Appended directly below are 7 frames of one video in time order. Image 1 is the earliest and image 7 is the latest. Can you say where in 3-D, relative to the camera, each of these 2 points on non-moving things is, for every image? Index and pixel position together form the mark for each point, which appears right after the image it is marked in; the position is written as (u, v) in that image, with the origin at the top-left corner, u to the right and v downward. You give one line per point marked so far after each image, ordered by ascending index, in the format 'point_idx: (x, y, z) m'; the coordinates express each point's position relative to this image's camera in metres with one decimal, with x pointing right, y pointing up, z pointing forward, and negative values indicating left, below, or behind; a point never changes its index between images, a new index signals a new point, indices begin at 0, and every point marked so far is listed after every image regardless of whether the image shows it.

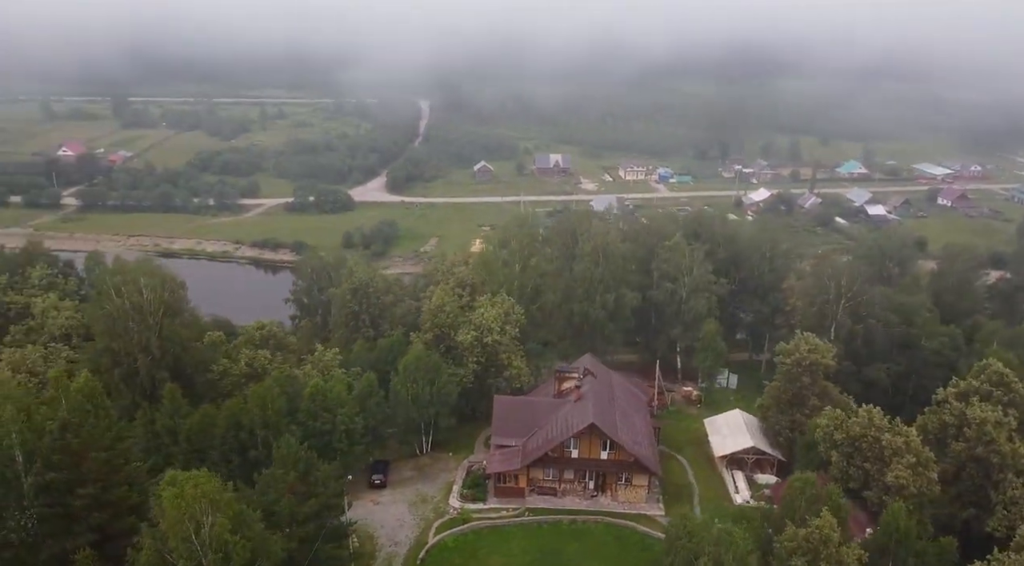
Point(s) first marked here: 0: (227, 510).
0: (-5.6, -4.4, +15.5) m
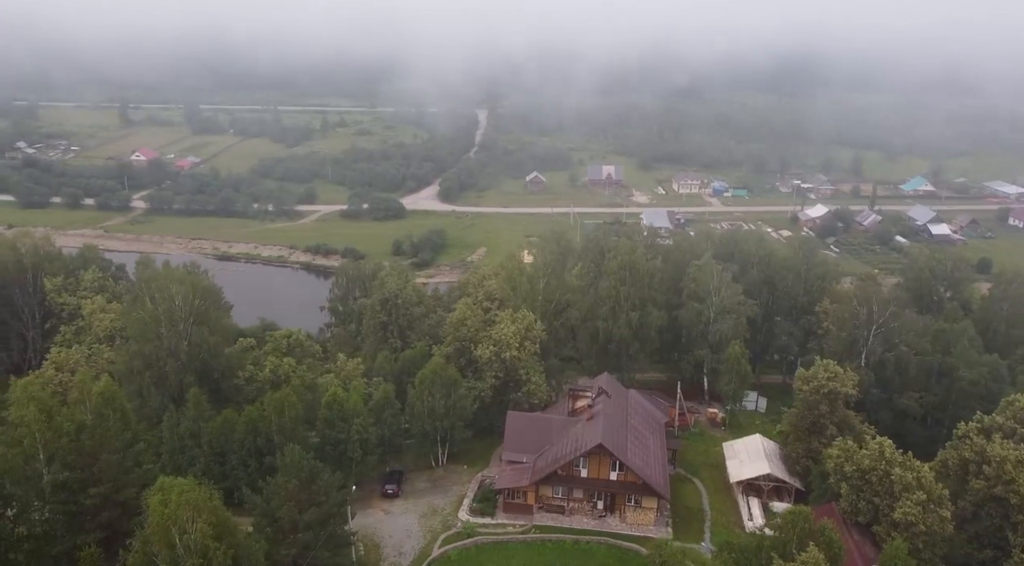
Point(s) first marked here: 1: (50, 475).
0: (-6.2, -4.8, +16.3) m
1: (-11.4, -4.8, +20.0) m
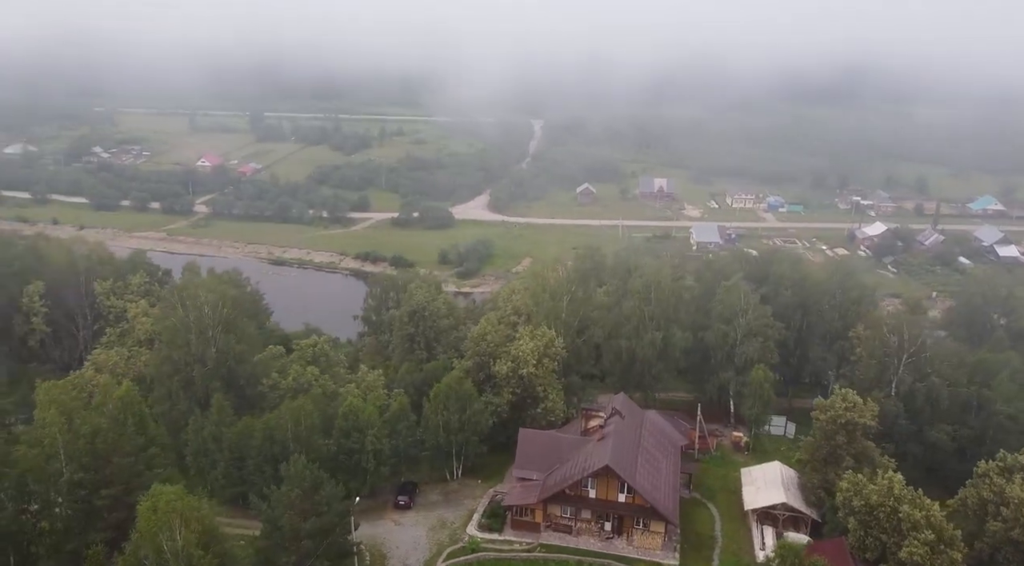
0: (-6.7, -5.1, +17.0) m
1: (-11.6, -5.0, +21.1) m
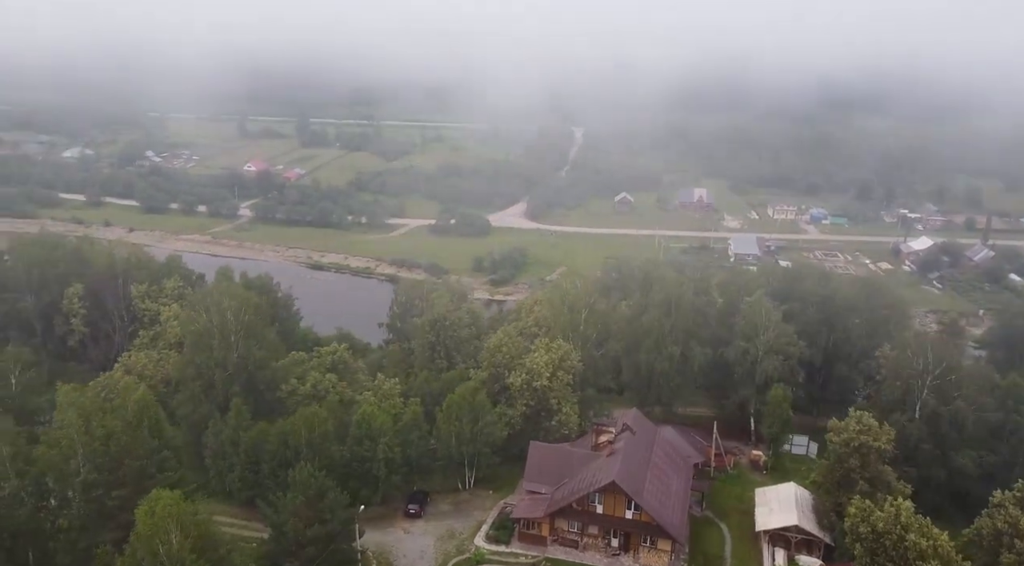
0: (-7.0, -5.4, +17.6) m
1: (-11.7, -5.3, +22.0) m
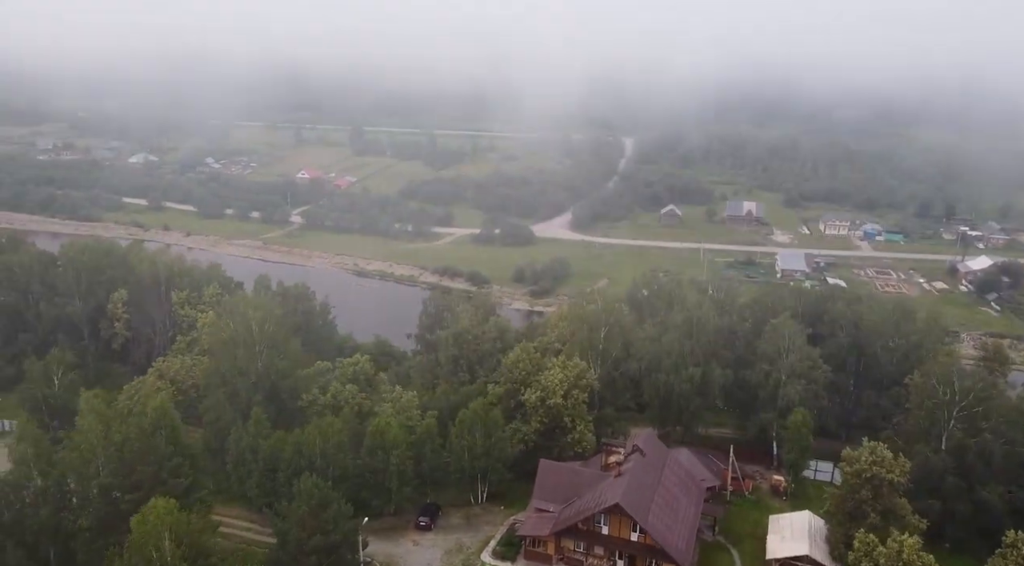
0: (-7.5, -5.8, +18.4) m
1: (-11.9, -5.6, +23.1) m
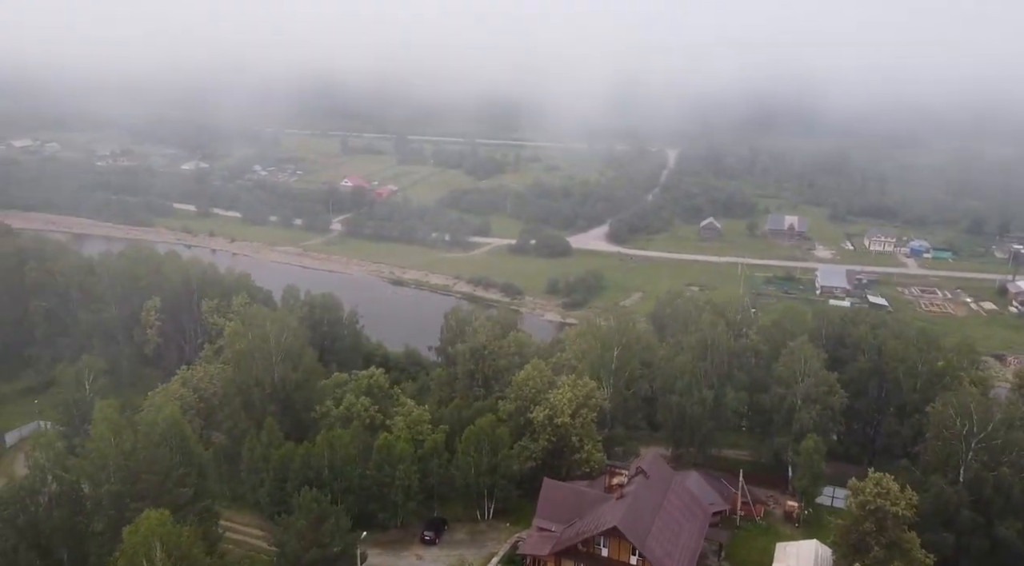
0: (-8.0, -6.3, +19.1) m
1: (-12.1, -6.0, +24.1) m
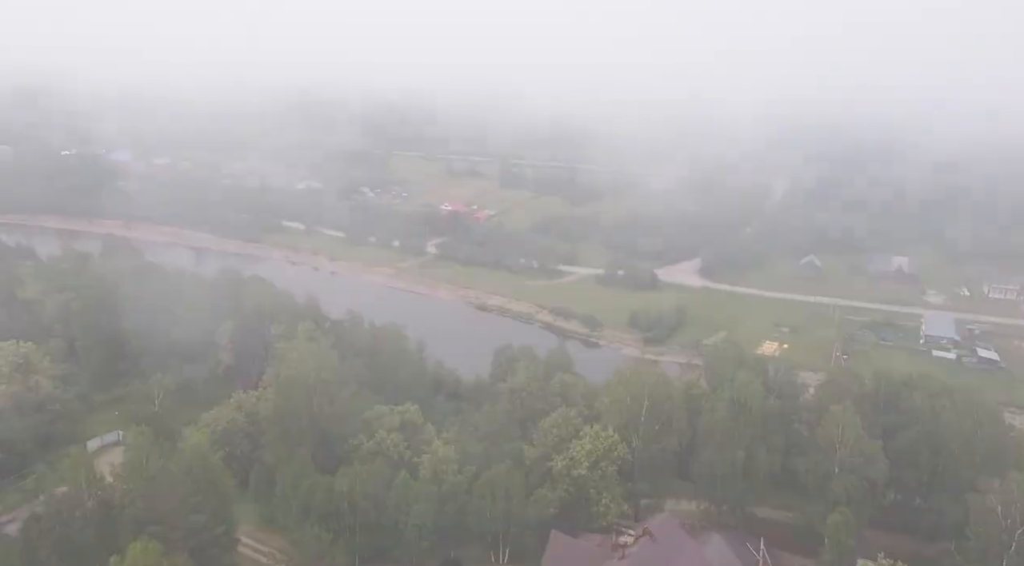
0: (-9.2, -7.6, +20.7) m
1: (-12.4, -7.3, +26.2) m
